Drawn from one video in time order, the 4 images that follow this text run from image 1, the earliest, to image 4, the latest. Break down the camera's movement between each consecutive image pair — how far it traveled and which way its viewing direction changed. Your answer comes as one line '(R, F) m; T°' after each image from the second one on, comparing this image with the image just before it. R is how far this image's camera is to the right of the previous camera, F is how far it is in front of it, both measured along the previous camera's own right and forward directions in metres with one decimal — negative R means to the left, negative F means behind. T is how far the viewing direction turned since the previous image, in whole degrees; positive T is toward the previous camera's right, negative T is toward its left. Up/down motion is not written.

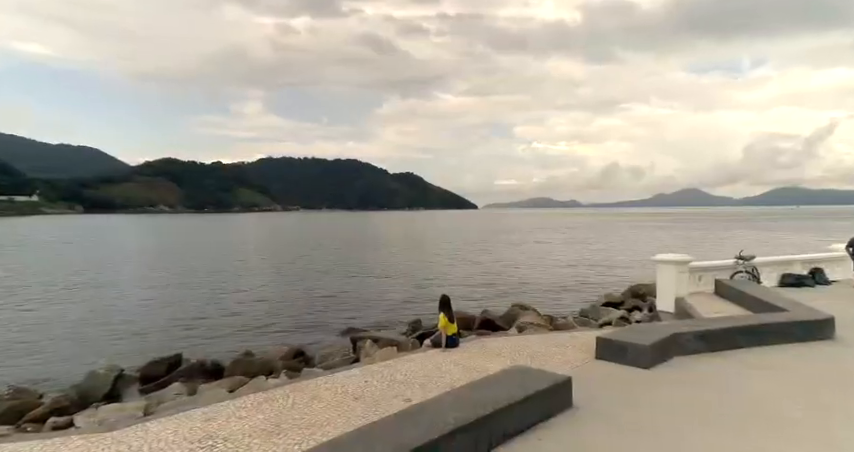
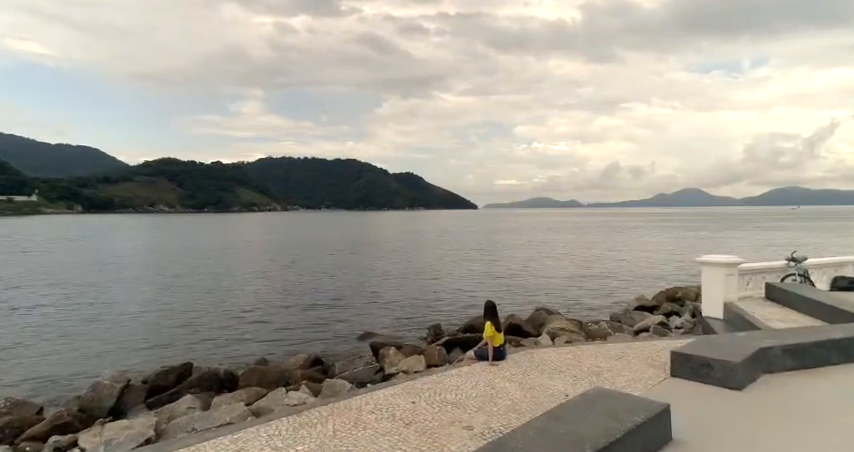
(-0.8, +1.2) m; 0°
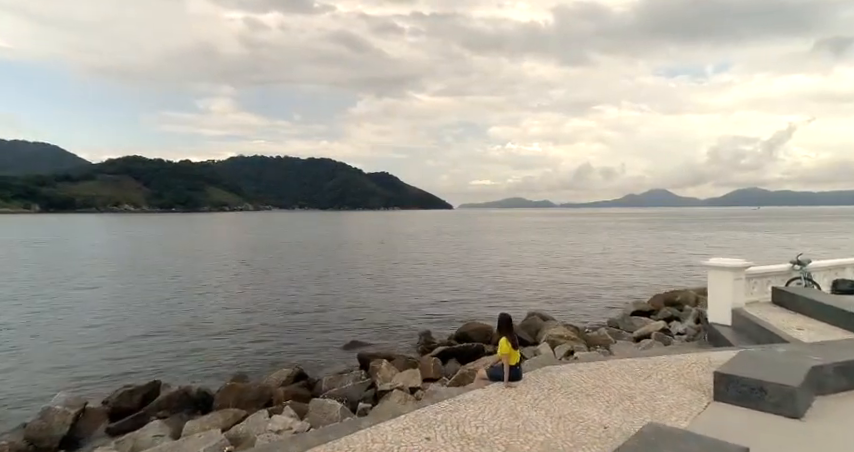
(-0.5, +1.2) m; +3°
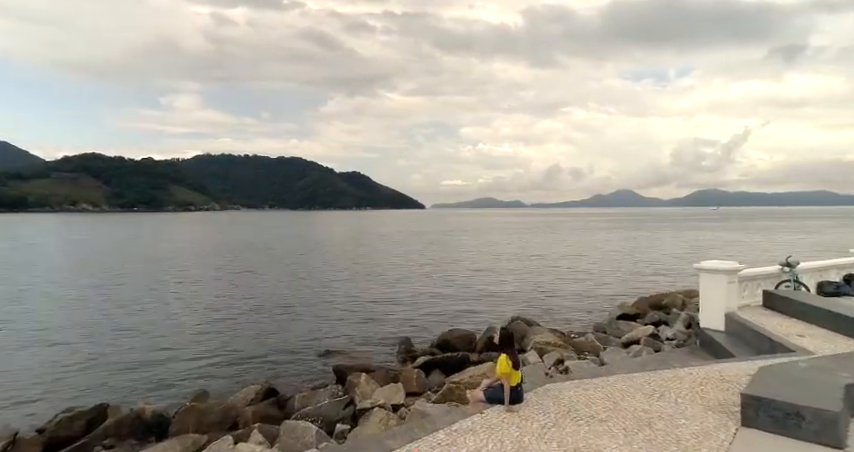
(-0.3, +1.0) m; +3°
